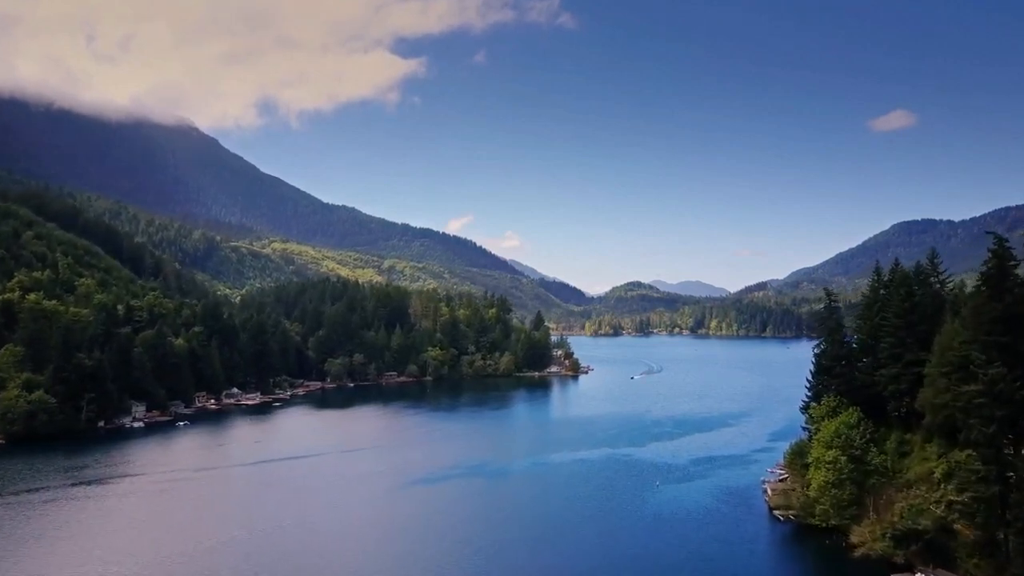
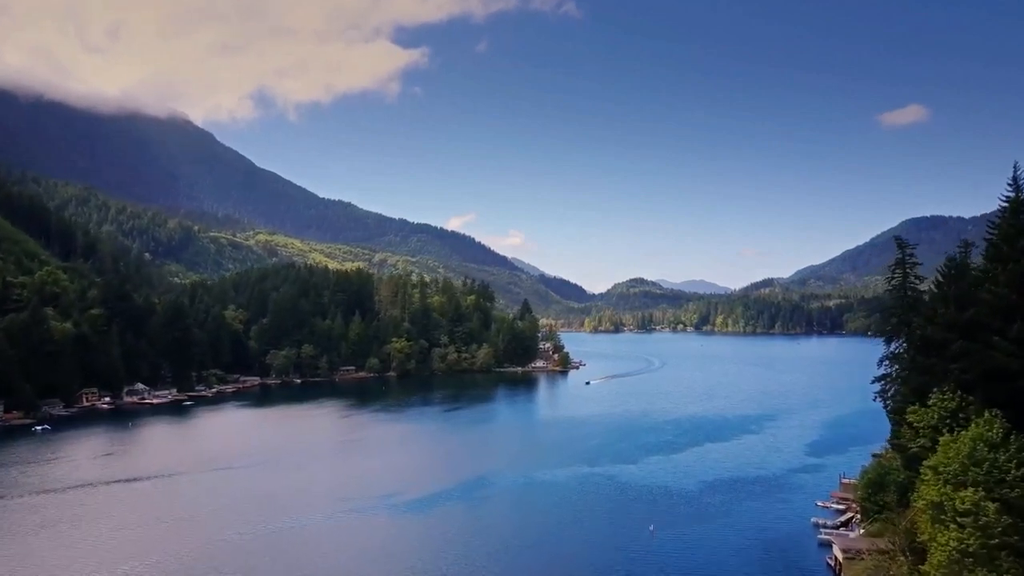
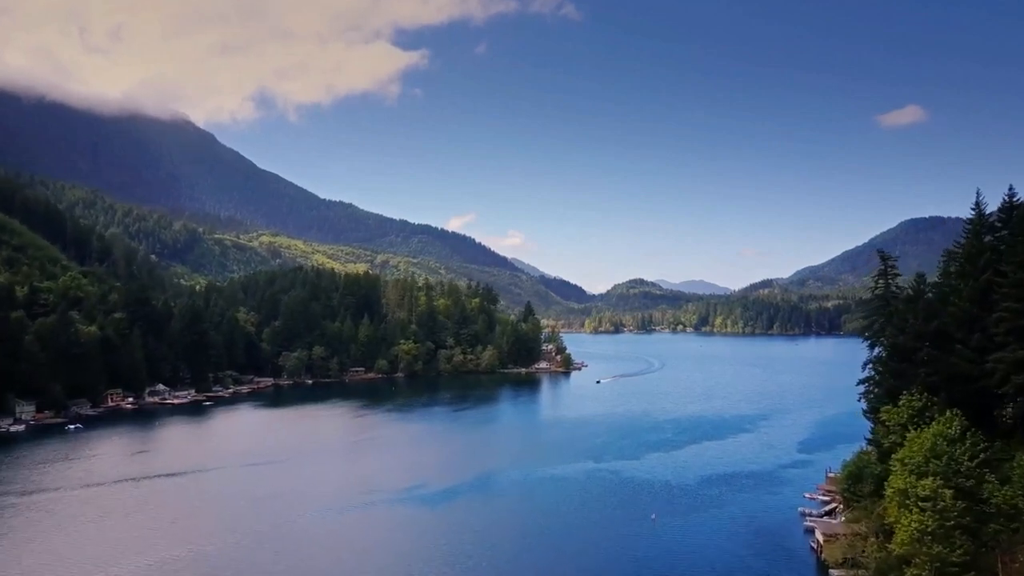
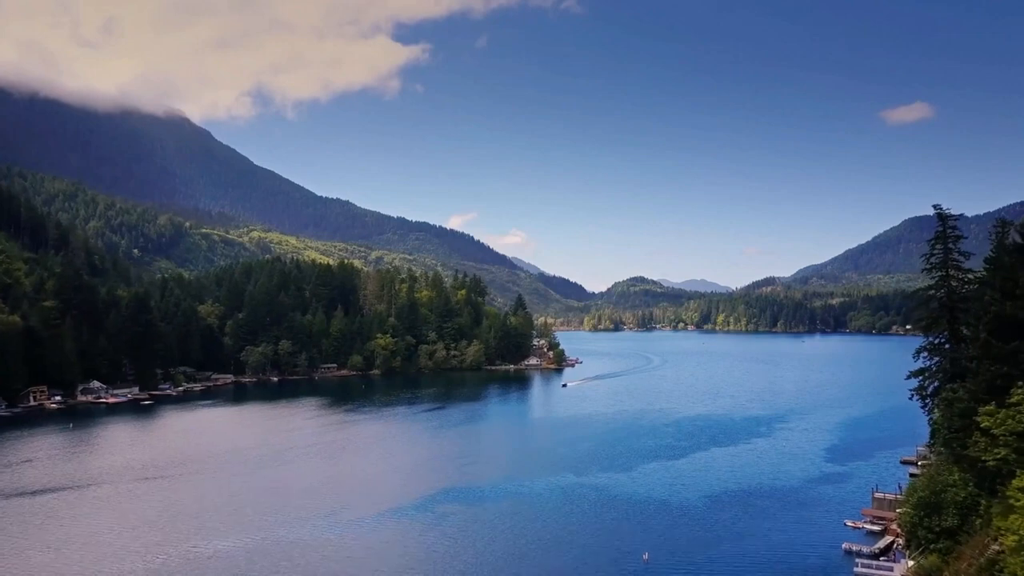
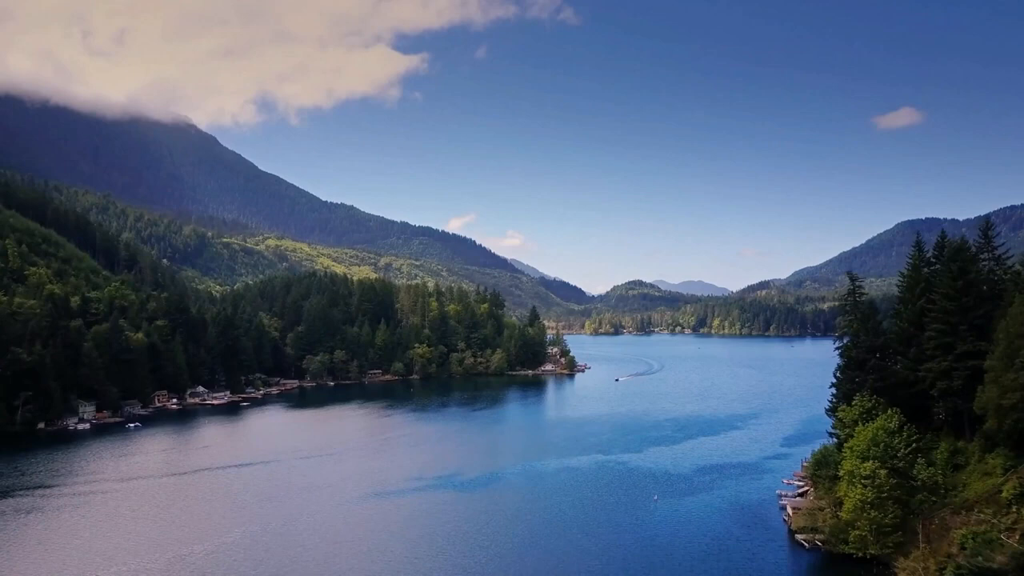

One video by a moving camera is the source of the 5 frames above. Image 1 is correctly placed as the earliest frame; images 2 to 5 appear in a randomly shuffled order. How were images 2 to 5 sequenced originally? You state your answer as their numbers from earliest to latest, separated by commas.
5, 3, 2, 4
